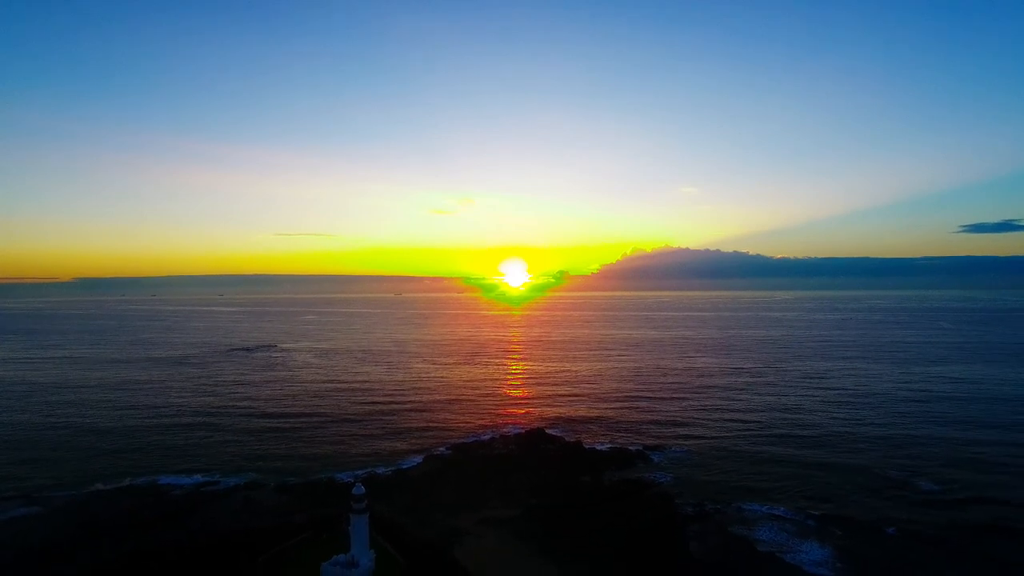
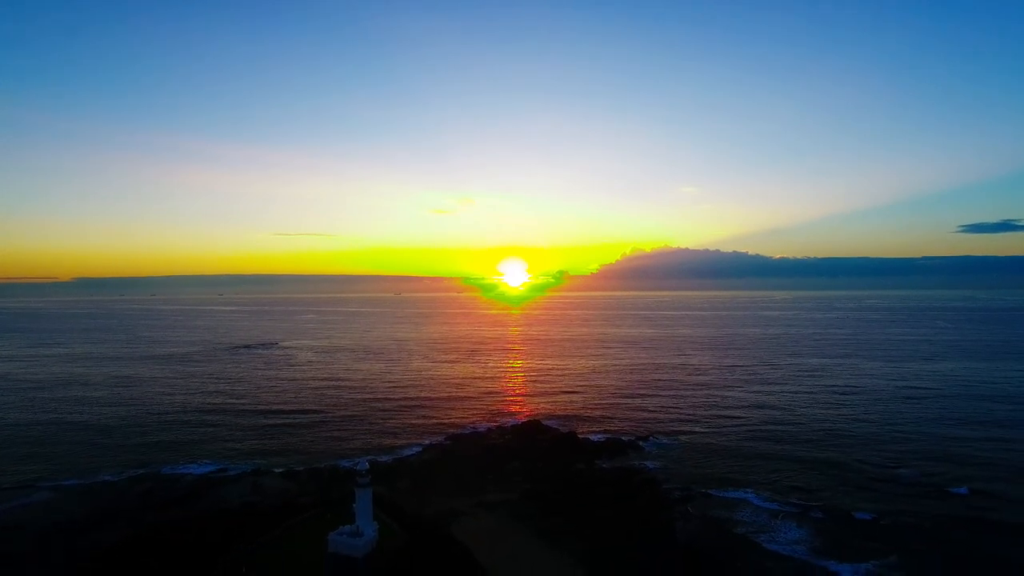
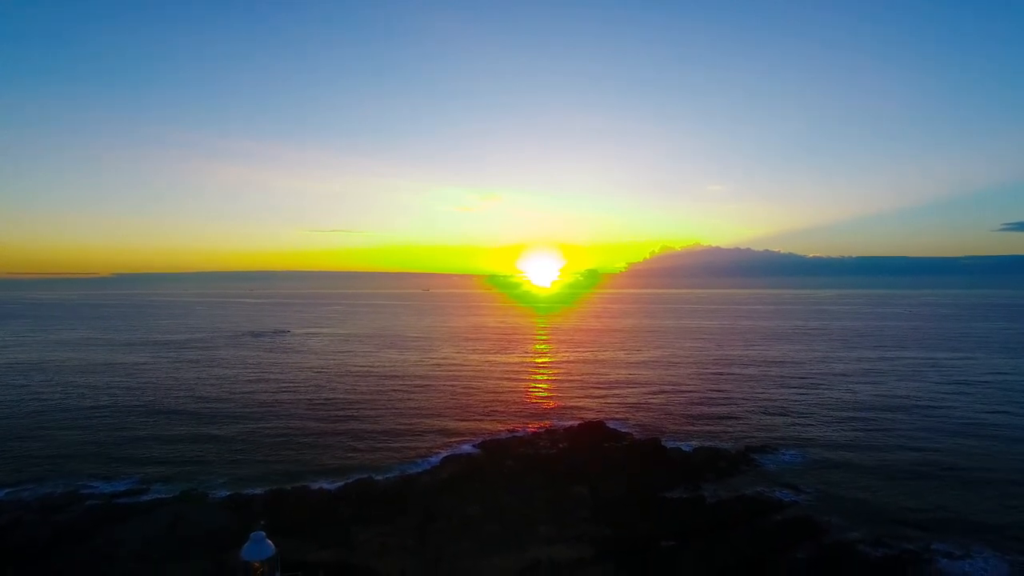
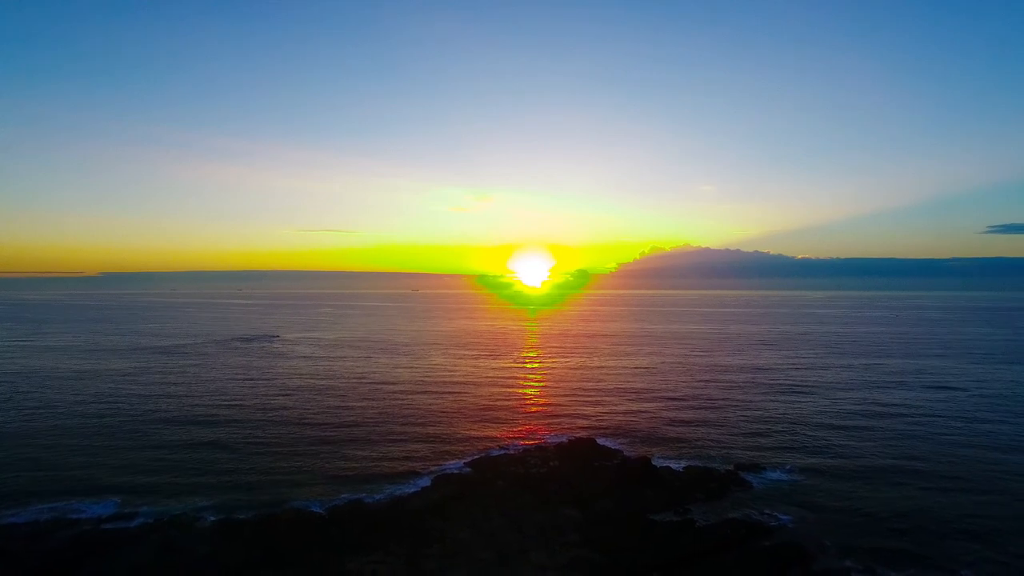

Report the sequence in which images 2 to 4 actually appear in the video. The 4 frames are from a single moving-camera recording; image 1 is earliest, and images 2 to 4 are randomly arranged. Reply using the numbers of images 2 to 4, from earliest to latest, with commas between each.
2, 4, 3
